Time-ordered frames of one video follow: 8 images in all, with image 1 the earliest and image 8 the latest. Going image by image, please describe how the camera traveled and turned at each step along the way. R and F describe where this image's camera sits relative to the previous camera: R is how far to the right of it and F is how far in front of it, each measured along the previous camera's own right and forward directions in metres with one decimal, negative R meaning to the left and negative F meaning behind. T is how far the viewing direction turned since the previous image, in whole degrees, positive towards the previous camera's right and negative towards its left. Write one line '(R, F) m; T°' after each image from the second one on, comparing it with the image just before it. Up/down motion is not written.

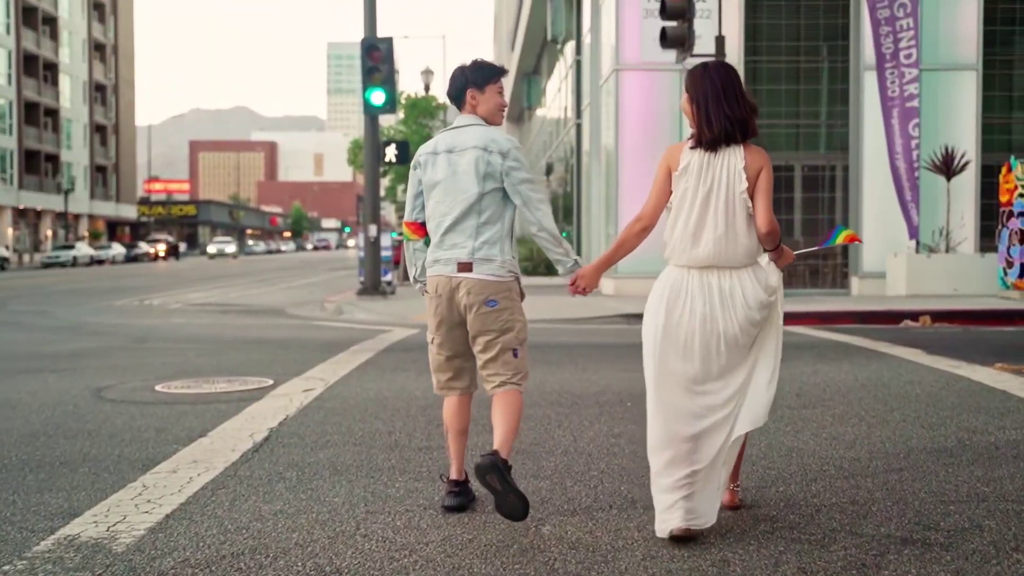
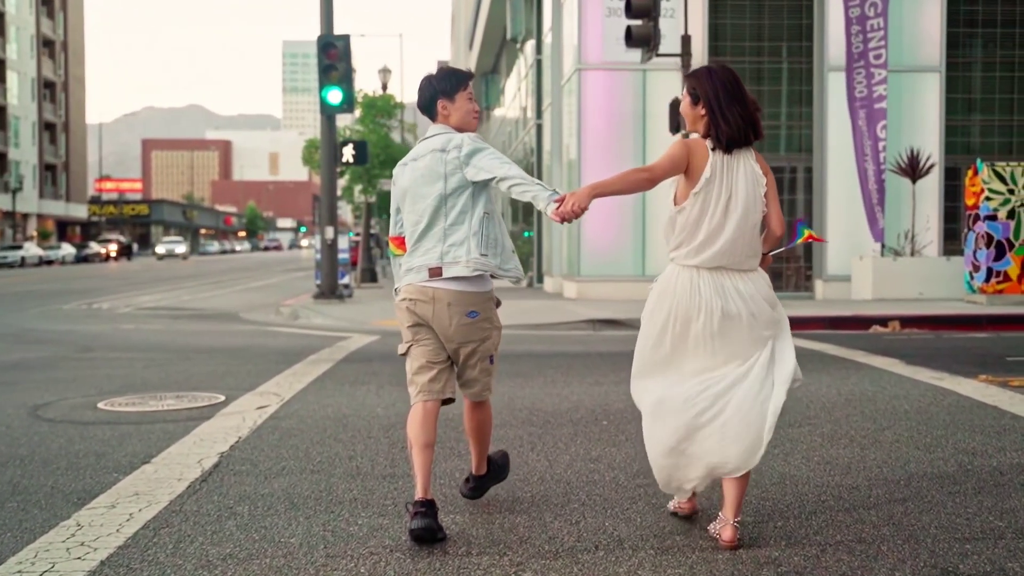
(-0.1, +0.4) m; +2°
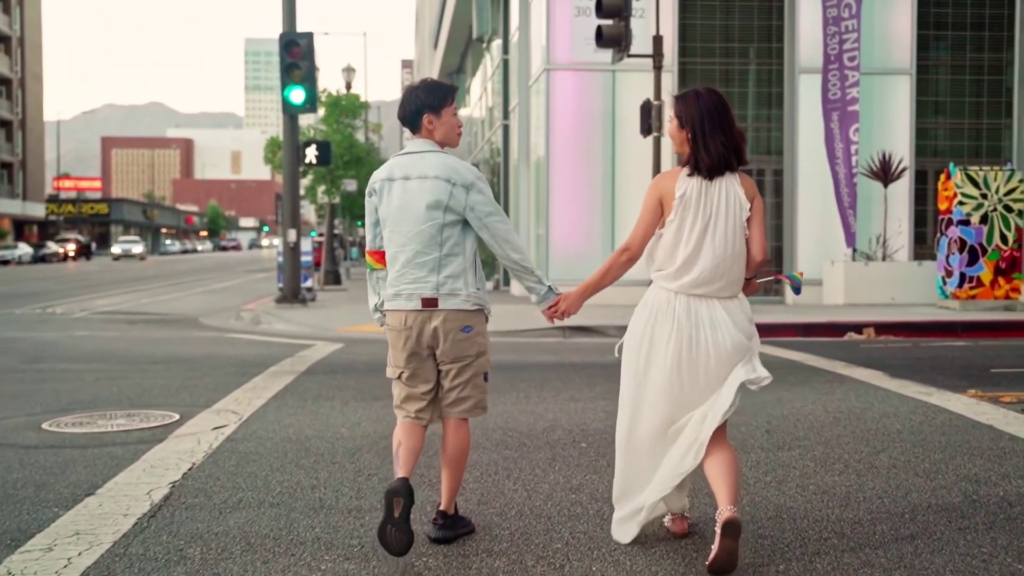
(0.0, +0.4) m; +2°
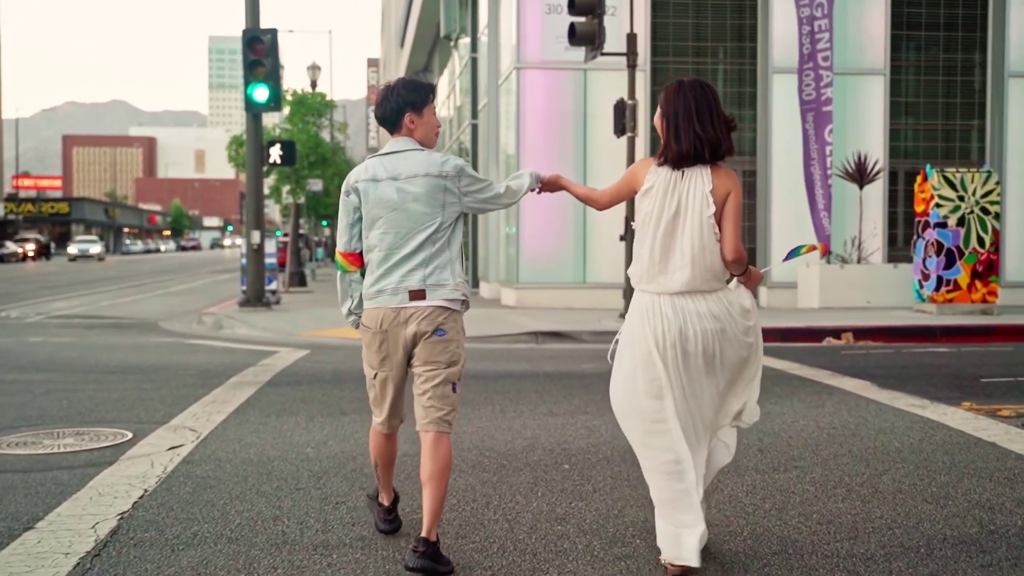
(-0.1, +0.4) m; +2°
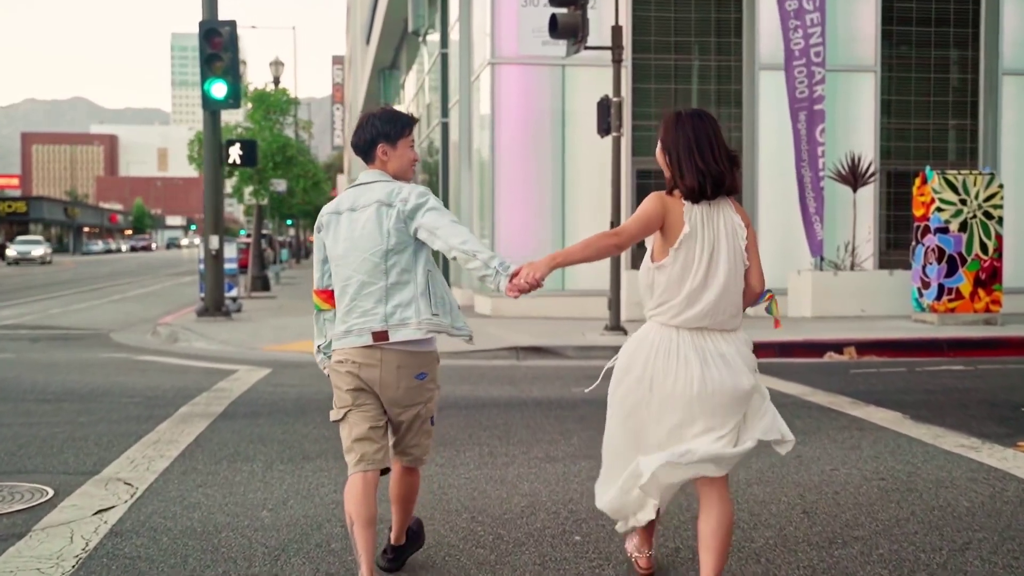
(-0.1, +1.0) m; +2°
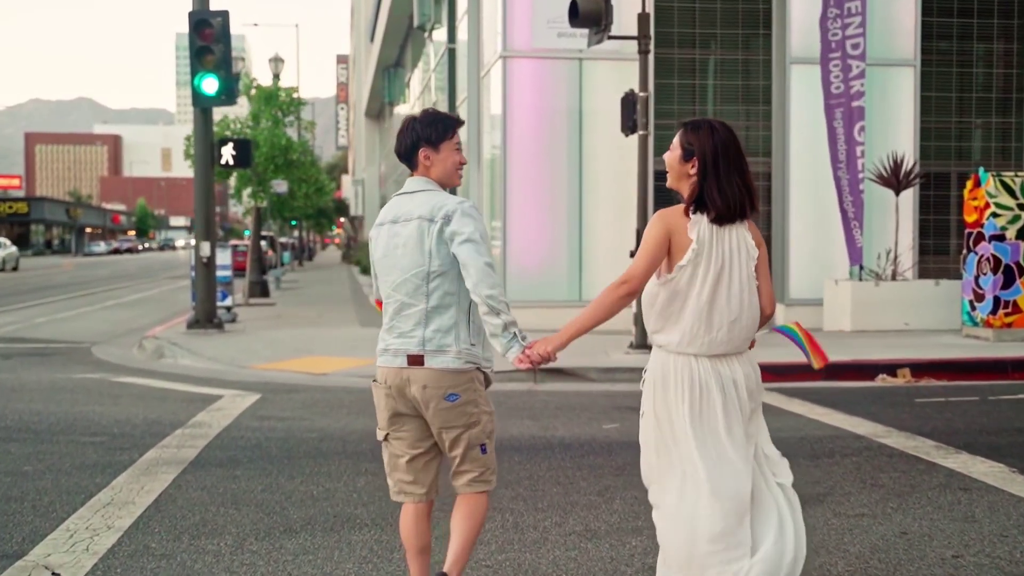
(-0.1, +1.2) m; 0°
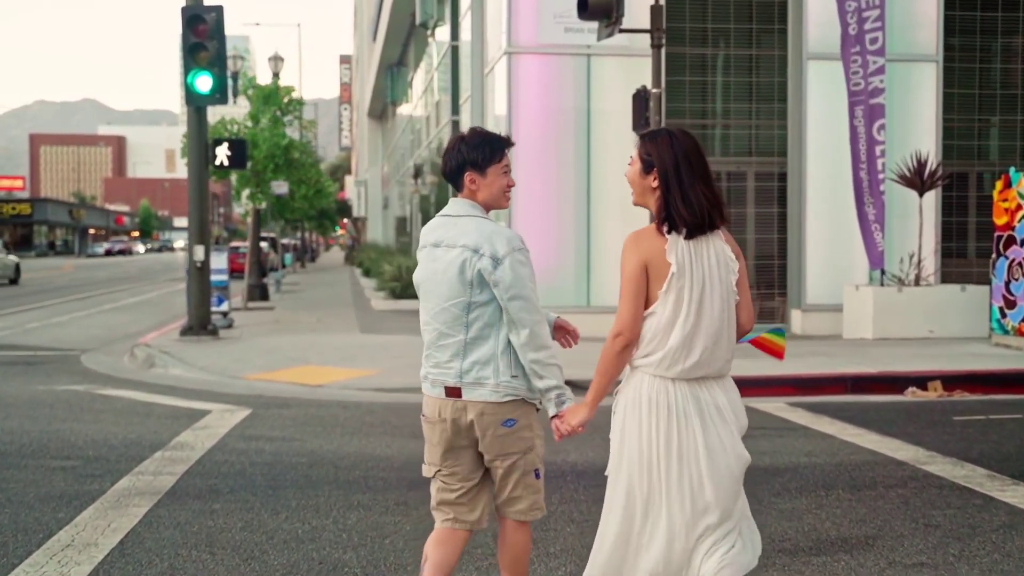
(0.0, +0.6) m; 0°
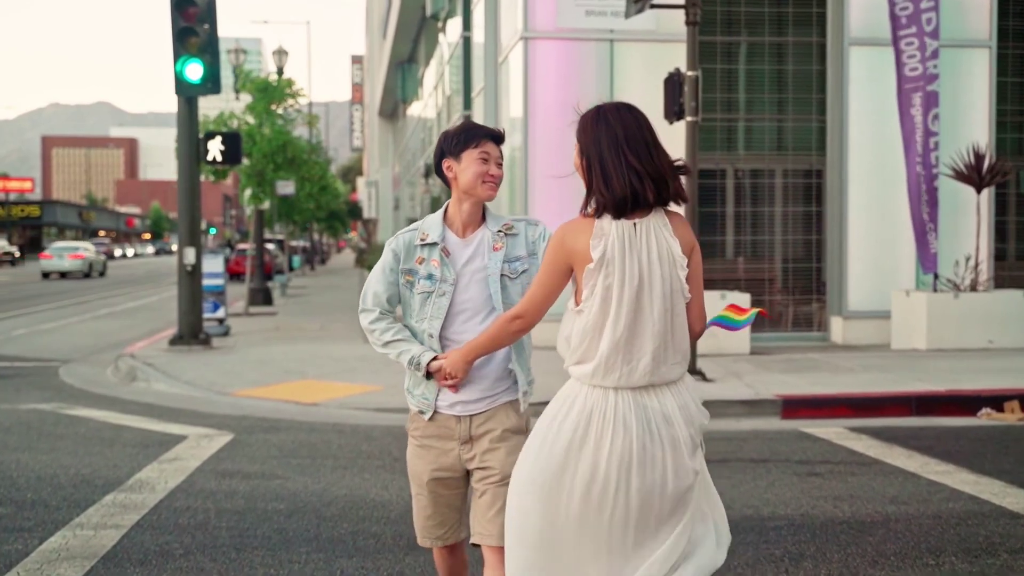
(-0.1, +1.2) m; -1°
